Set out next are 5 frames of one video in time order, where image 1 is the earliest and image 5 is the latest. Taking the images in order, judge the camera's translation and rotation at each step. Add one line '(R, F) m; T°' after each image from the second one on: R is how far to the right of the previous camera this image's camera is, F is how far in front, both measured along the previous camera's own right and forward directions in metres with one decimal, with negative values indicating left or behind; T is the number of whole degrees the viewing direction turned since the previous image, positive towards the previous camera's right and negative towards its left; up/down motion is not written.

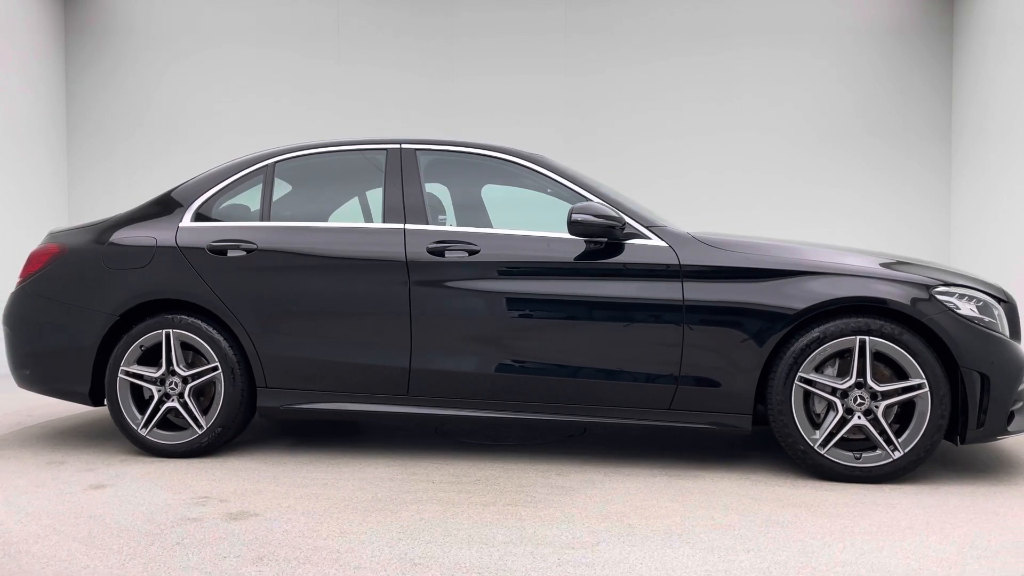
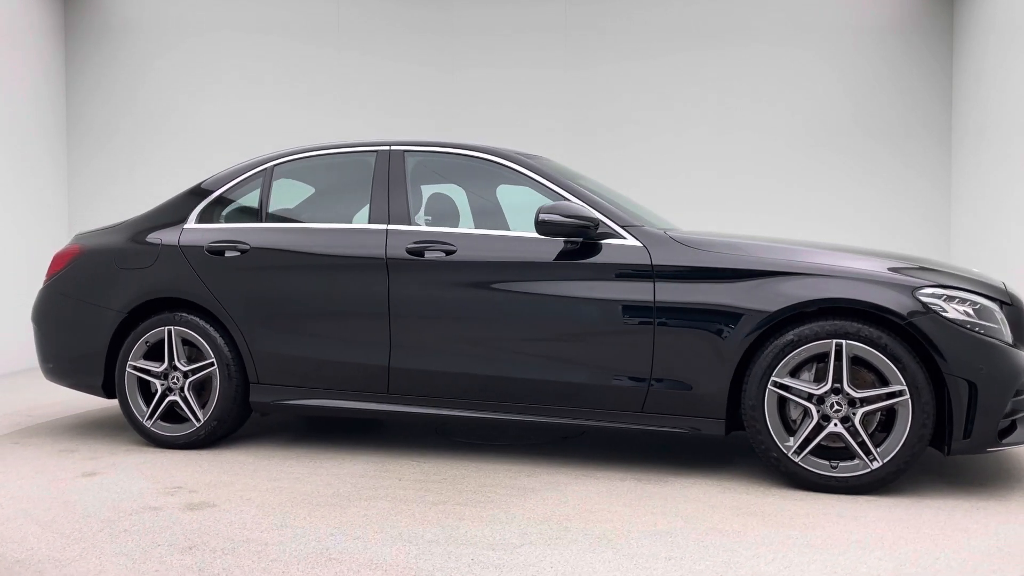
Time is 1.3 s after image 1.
(+0.5, 0.0) m; -6°
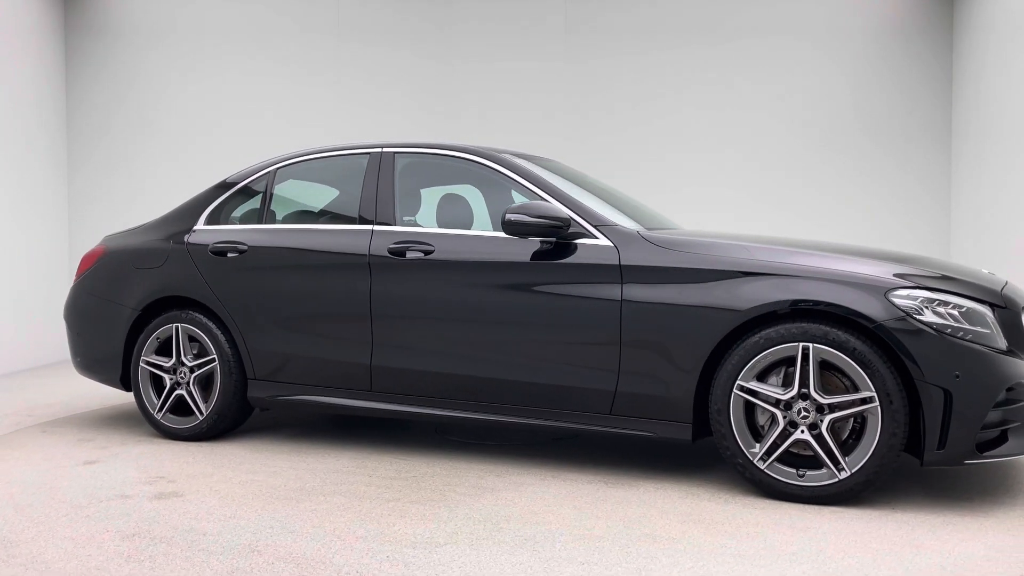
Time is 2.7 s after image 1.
(+0.5, 0.0) m; -6°
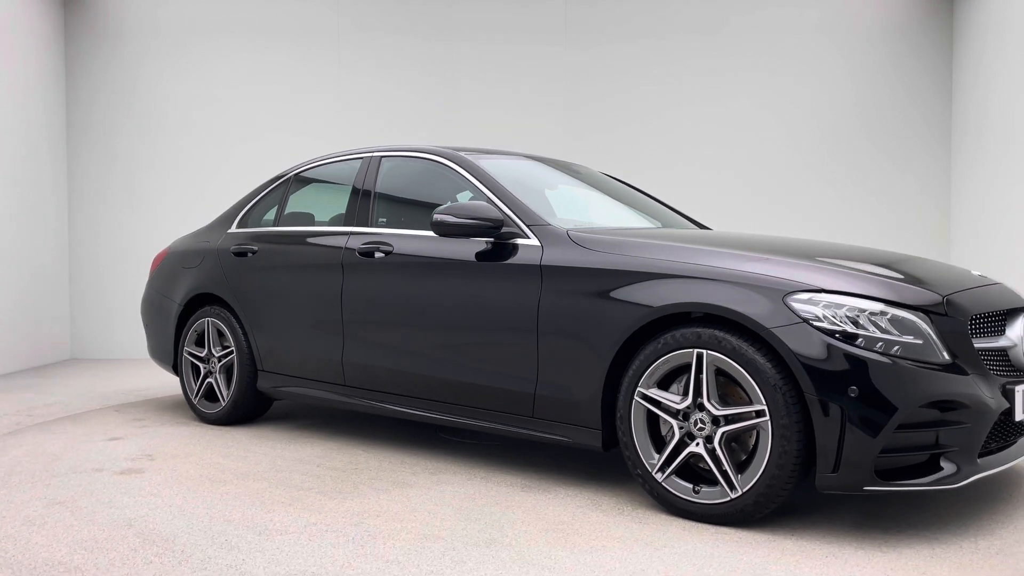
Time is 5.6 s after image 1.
(+1.2, +0.1) m; -14°
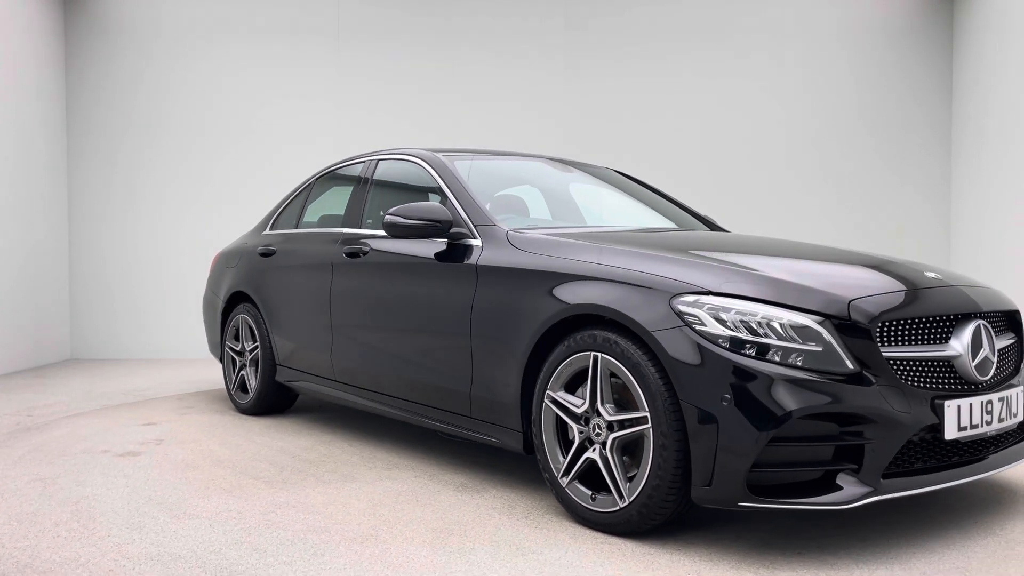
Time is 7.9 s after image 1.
(+0.9, +0.1) m; -11°
